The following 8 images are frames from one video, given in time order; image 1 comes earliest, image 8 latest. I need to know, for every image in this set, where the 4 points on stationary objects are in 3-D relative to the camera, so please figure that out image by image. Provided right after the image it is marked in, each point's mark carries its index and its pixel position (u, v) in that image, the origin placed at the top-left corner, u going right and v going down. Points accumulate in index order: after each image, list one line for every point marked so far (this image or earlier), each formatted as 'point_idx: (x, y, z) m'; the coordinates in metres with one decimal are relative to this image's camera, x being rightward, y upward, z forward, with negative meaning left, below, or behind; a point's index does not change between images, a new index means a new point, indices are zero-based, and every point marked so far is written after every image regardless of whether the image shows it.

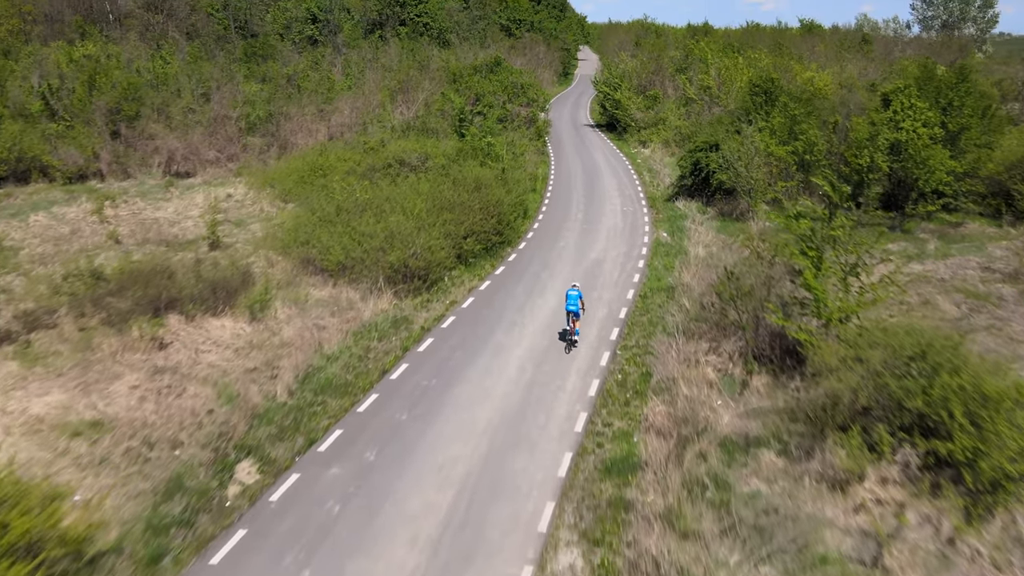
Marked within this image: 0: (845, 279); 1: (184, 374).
0: (+6.7, +0.2, +13.4) m
1: (-7.0, -1.9, +14.3) m
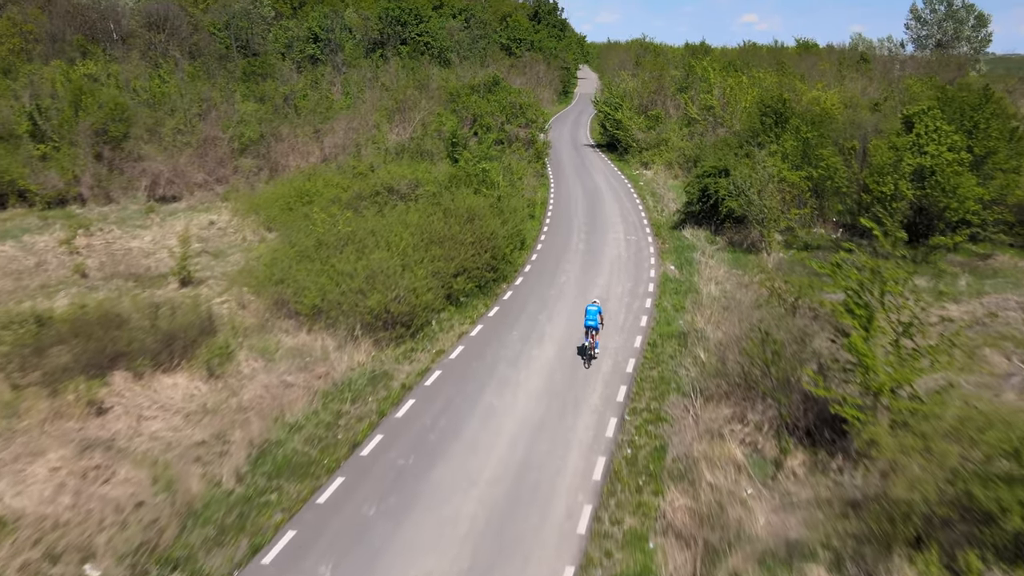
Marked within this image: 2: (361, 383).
0: (+6.5, -0.9, +11.3) m
1: (-7.2, -3.0, +12.2) m
2: (-3.5, -2.2, +15.3) m
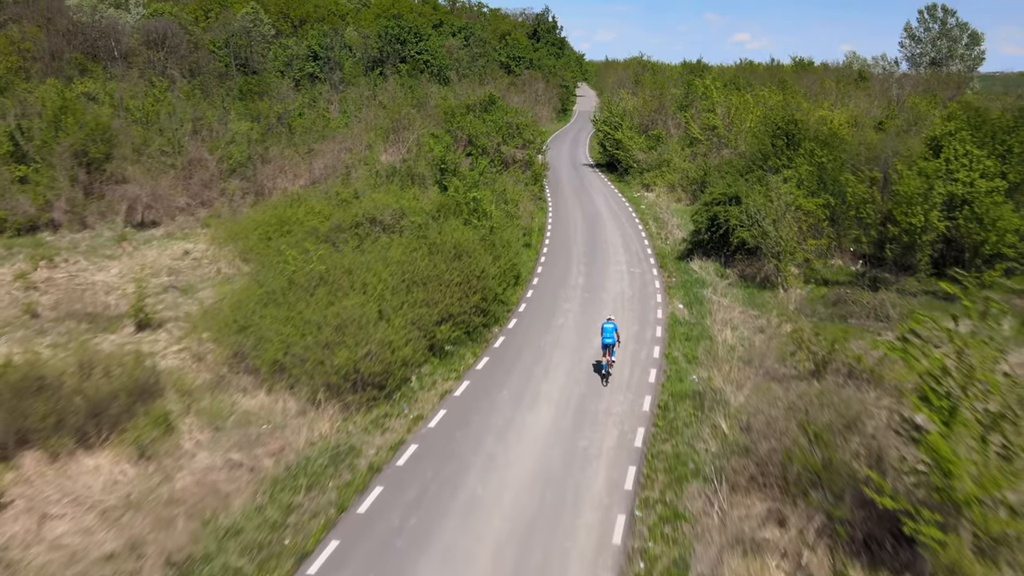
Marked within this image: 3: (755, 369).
0: (+6.3, -2.0, +8.9) m
1: (-7.4, -4.1, +9.8) m
2: (-3.7, -3.4, +12.9) m
3: (+6.2, -2.1, +17.1) m
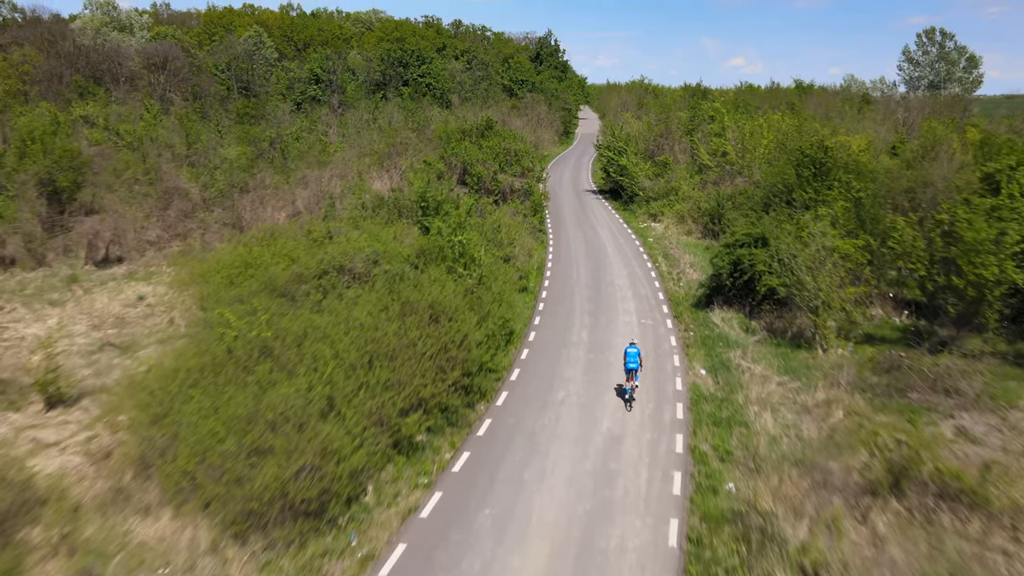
0: (+5.9, -3.4, +5.1) m
1: (-7.8, -5.5, +6.0) m
2: (-4.0, -4.9, +9.0) m
3: (+5.9, -3.8, +13.3) m
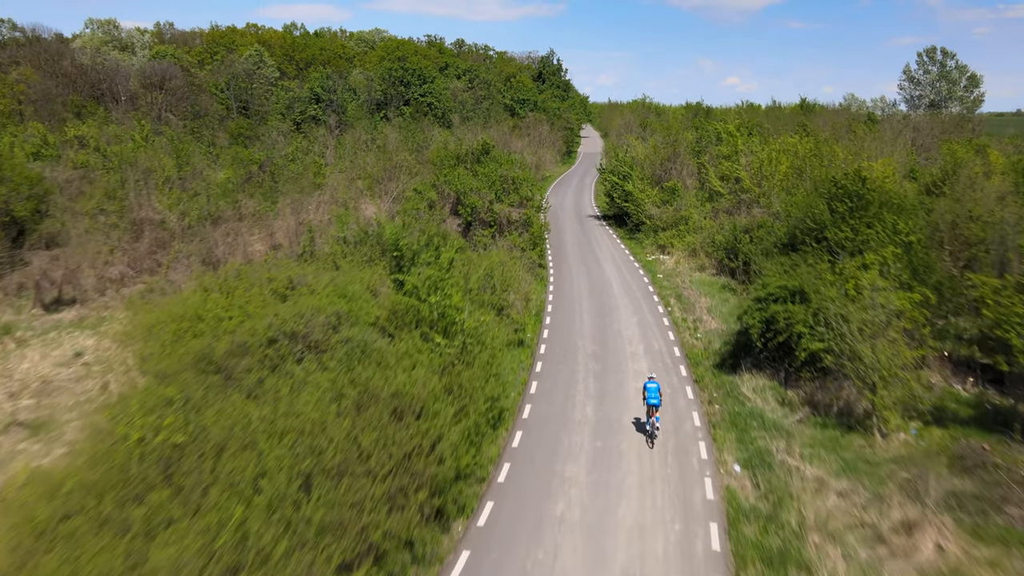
0: (+5.6, -4.9, +1.1) m
1: (-8.1, -7.0, +2.0) m
2: (-4.3, -6.5, +5.0) m
3: (+5.6, -5.5, +9.3) m
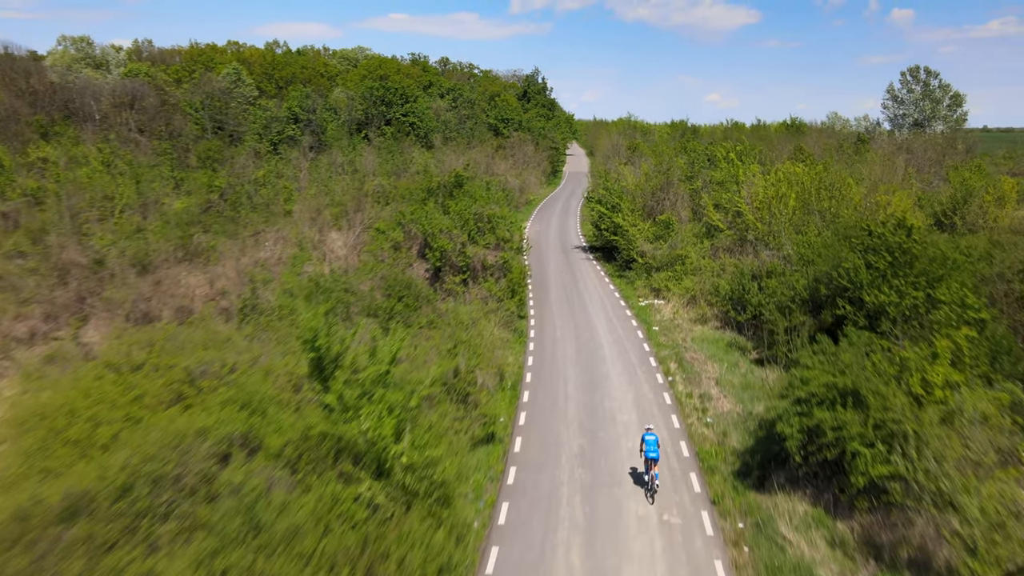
0: (+5.1, -6.8, -4.0) m
1: (-8.6, -9.0, -3.5) m
2: (-4.9, -8.5, -0.3) m
3: (+5.0, -7.6, +4.1) m
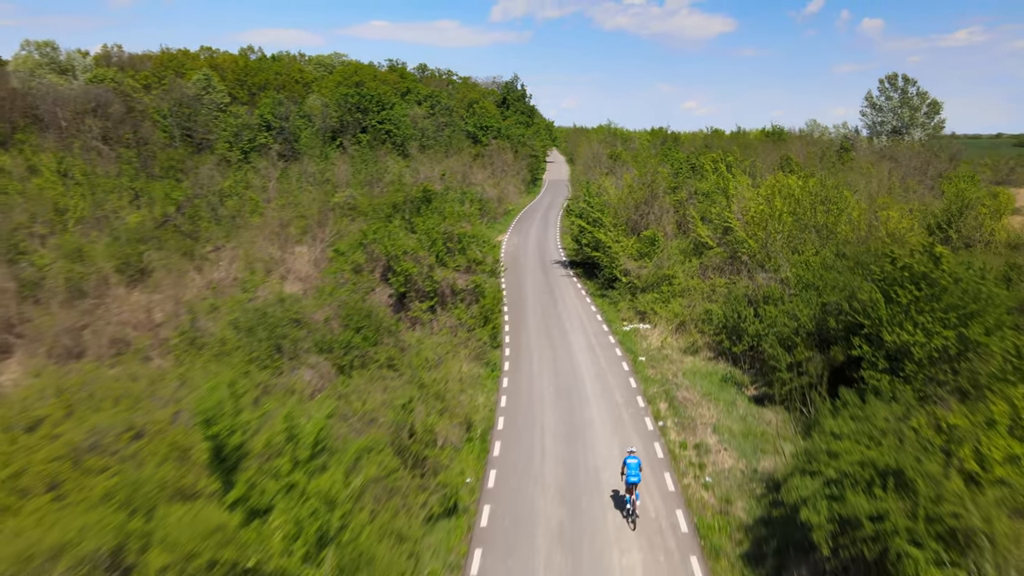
0: (+4.9, -7.7, -7.2) m
1: (-8.8, -10.0, -7.1) m
2: (-5.2, -9.5, -3.8) m
3: (+4.6, -8.5, +1.0) m
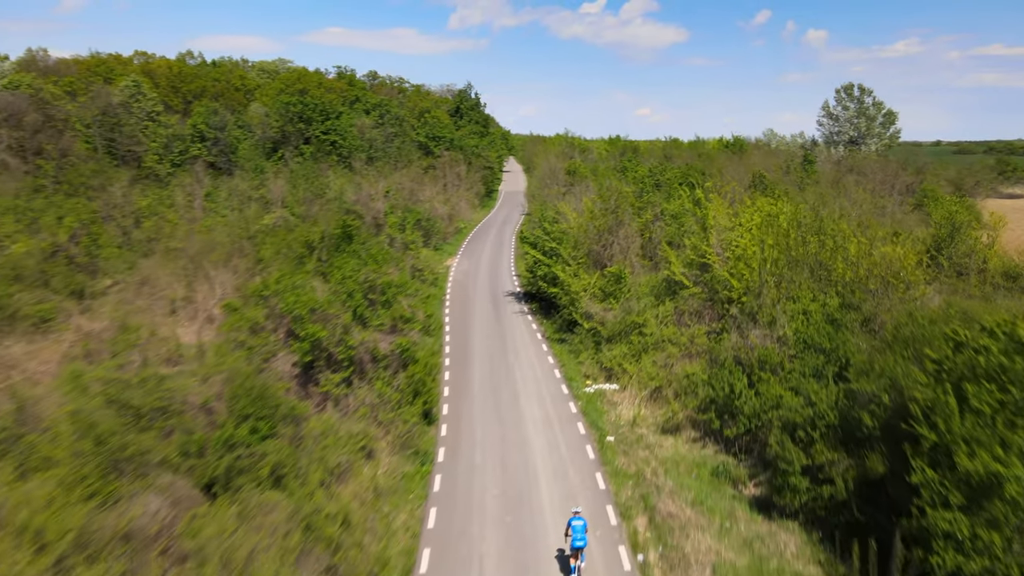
0: (+4.9, -9.7, -13.3) m
1: (-8.7, -12.2, -14.0) m
2: (-5.3, -11.6, -10.5) m
3: (+4.1, -10.6, -5.2) m
